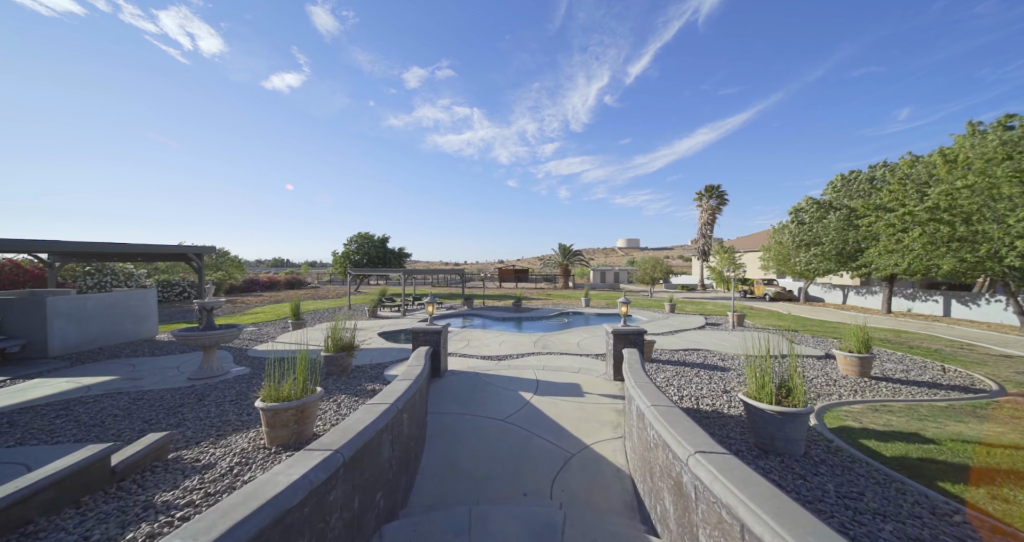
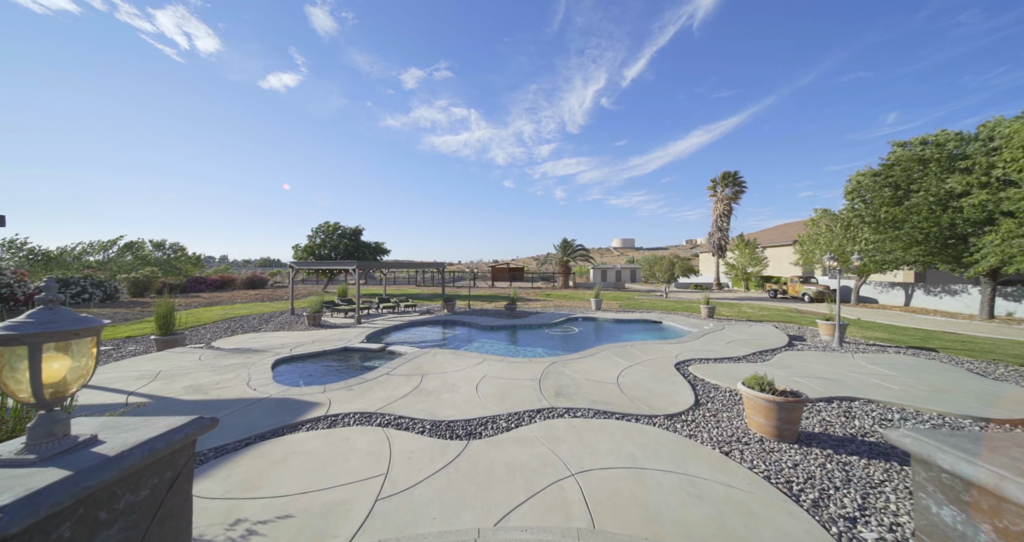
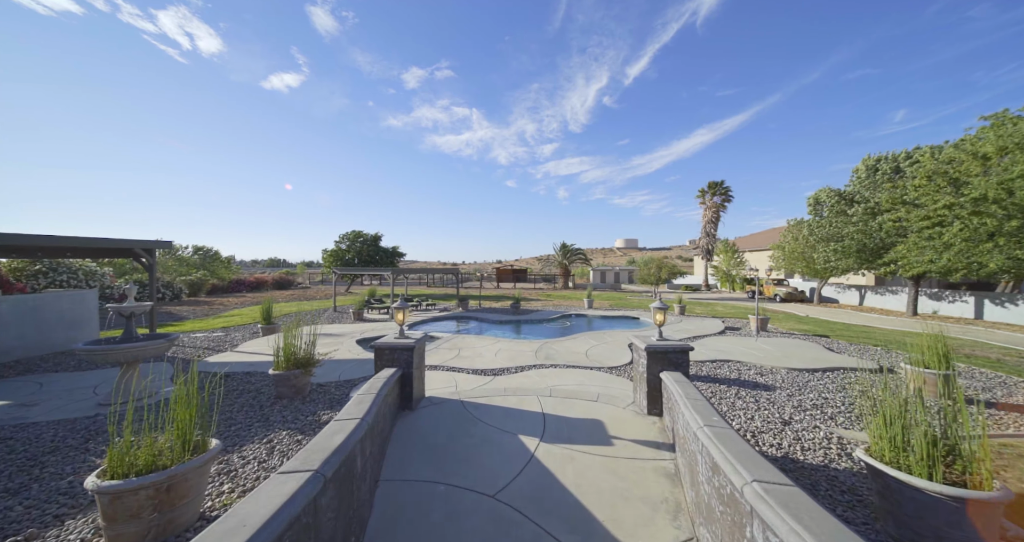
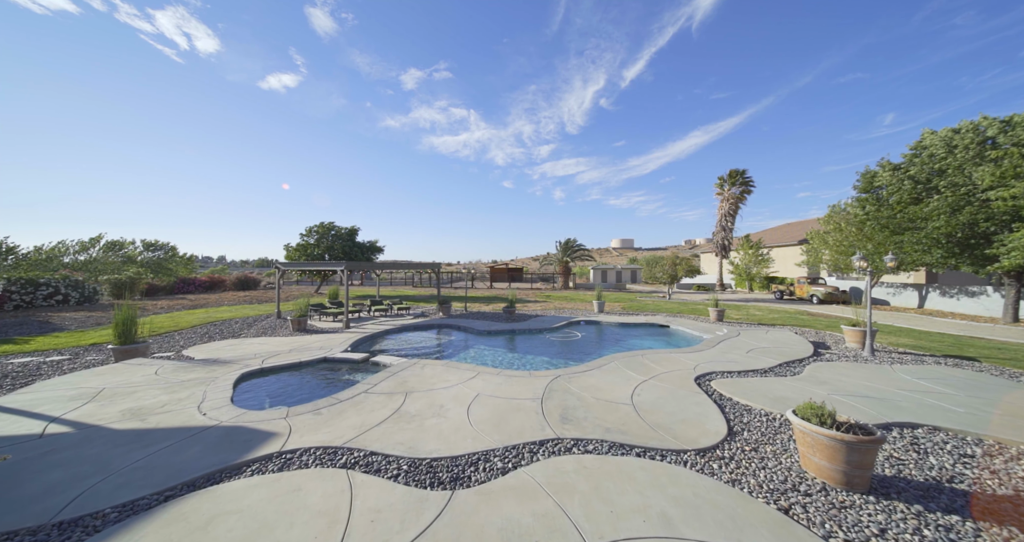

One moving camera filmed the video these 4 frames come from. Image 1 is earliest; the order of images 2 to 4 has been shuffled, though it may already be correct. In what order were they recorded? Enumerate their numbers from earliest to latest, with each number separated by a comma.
3, 2, 4
